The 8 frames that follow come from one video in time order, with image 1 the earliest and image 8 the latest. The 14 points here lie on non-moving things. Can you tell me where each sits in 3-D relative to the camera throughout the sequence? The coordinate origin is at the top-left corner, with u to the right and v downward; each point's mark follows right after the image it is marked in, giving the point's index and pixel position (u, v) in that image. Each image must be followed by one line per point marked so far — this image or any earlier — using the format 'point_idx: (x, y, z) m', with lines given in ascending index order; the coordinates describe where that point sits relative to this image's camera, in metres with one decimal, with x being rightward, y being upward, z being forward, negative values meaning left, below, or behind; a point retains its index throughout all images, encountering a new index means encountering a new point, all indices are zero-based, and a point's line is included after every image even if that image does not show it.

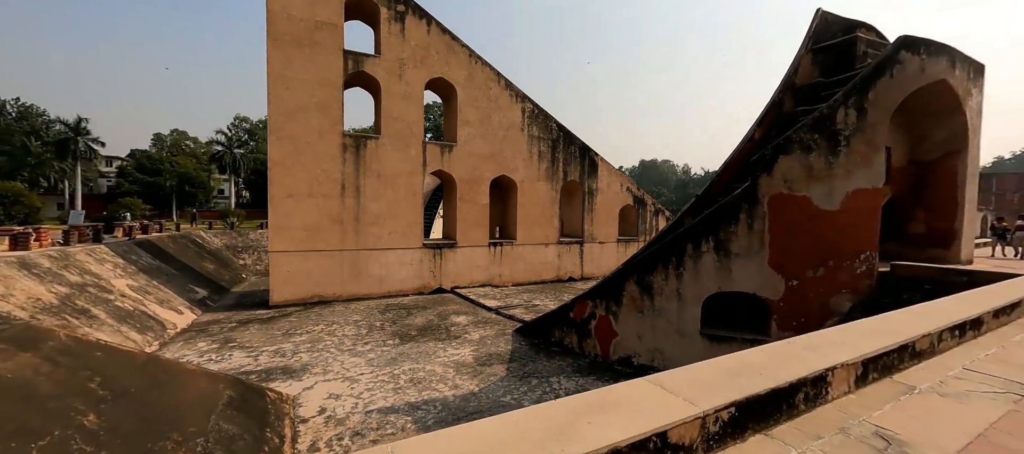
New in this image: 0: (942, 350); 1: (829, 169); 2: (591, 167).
0: (+2.3, -0.6, +1.9) m
1: (+3.9, +0.7, +4.5) m
2: (+2.7, +2.1, +12.6) m
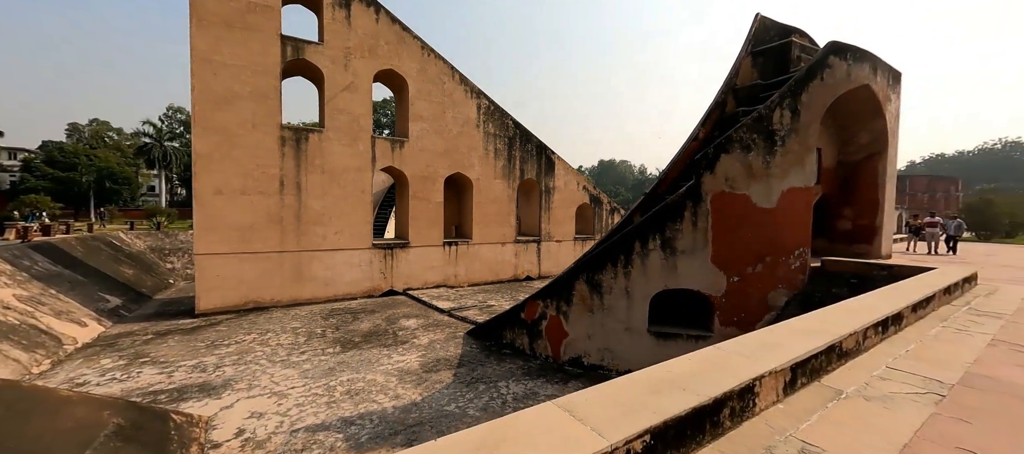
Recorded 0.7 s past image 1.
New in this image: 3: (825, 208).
0: (+1.8, -0.6, +1.9) m
1: (+3.2, +0.8, +4.7) m
2: (+1.2, +2.1, +12.6) m
3: (+5.2, +0.3, +6.1) m
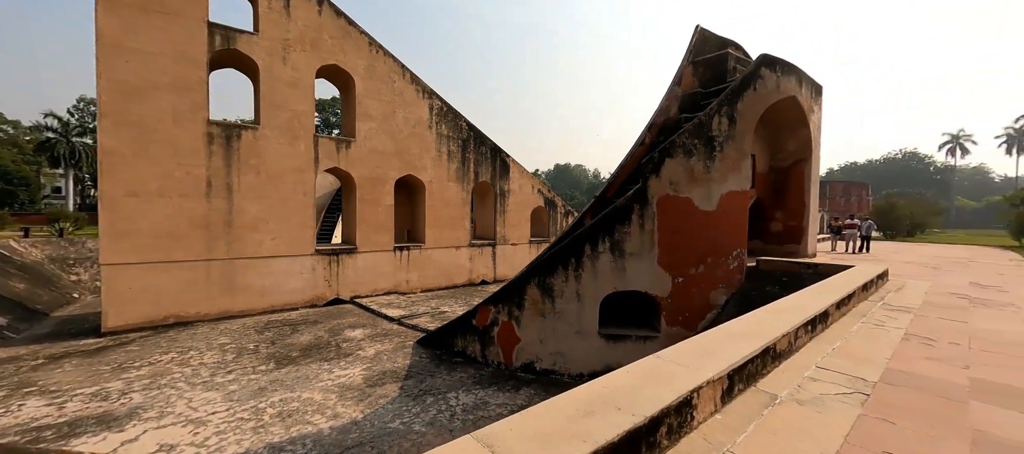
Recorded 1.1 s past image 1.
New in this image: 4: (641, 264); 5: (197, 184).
0: (+1.5, -0.6, +1.9) m
1: (+2.6, +0.7, +4.8) m
2: (-0.3, +2.0, +12.5) m
3: (+4.4, +0.3, +6.5) m
4: (+1.7, -0.5, +4.9) m
5: (-7.0, +1.0, +8.1) m
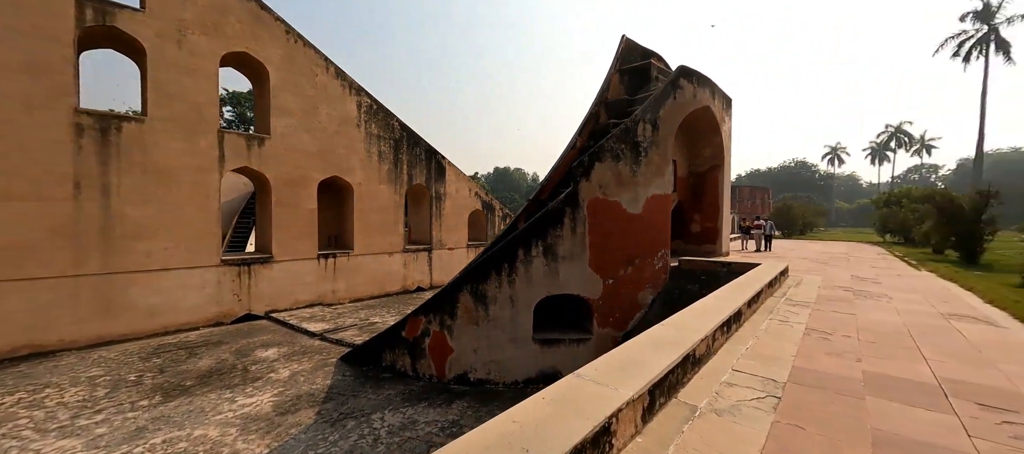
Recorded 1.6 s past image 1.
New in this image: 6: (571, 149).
0: (+1.1, -0.7, +1.9) m
1: (+1.6, +0.7, +5.0) m
2: (-2.4, +1.9, +12.1) m
3: (+3.2, +0.3, +6.9) m
4: (+0.8, -0.5, +4.9) m
5: (-8.4, +0.8, +6.7) m
6: (+0.9, +1.2, +5.5) m
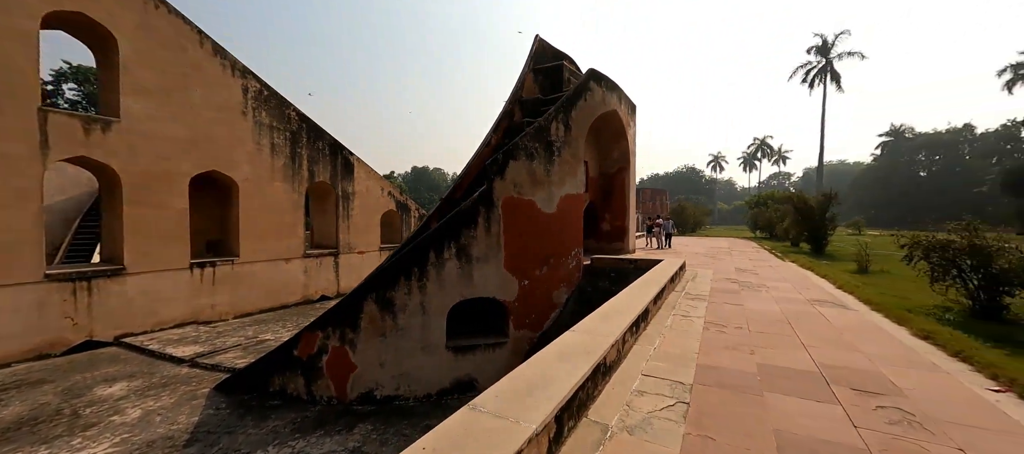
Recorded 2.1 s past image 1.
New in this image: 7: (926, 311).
0: (+0.6, -0.6, +1.9) m
1: (+0.5, +0.7, +5.0) m
2: (-5.1, +1.8, +11.1) m
3: (+1.6, +0.3, +7.1) m
4: (-0.3, -0.5, +4.7) m
5: (-9.7, +0.7, +4.5) m
6: (-0.4, +1.2, +5.3) m
7: (+3.3, -0.7, +2.9) m
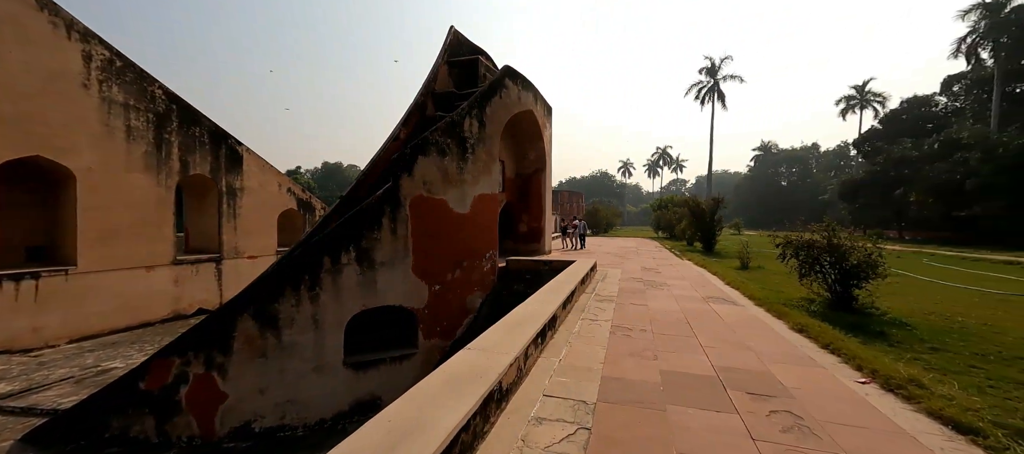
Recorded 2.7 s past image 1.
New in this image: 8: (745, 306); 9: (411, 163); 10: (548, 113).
0: (+0.1, -0.6, +1.7) m
1: (-0.7, +0.7, +4.7) m
2: (-7.3, +1.8, +9.5) m
3: (0.0, +0.3, +7.0) m
4: (-1.4, -0.6, +4.3) m
5: (-10.5, +0.7, +2.2) m
6: (-1.6, +1.2, +4.9) m
7: (+2.5, -0.7, +3.2) m
8: (+1.9, -0.6, +2.9) m
9: (-1.2, +0.7, +4.2) m
10: (+0.7, +2.1, +6.9) m
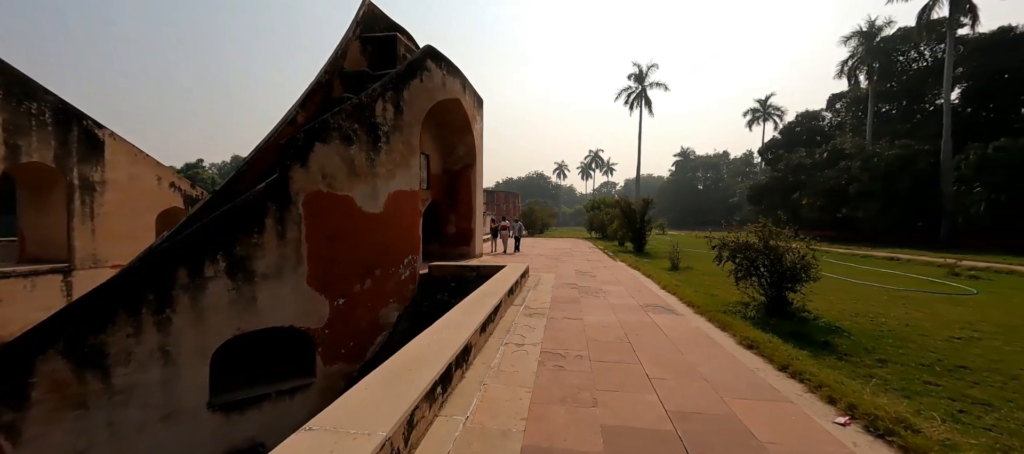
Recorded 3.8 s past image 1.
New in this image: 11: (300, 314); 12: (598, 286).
0: (-0.3, -0.7, +1.1) m
1: (-1.5, +0.7, +4.0) m
2: (-8.9, +1.8, +7.6) m
3: (-1.3, +0.2, +6.4) m
4: (-2.2, -0.6, +3.4) m
5: (-10.8, +0.6, -0.1) m
6: (-2.5, +1.1, +4.0) m
7: (+1.8, -0.7, +3.1) m
8: (+1.3, -0.6, +2.7) m
9: (-2.0, +0.7, +3.4) m
10: (-0.6, +2.1, +6.4) m
11: (-2.0, -0.8, +3.5) m
12: (+0.9, -0.6, +3.9) m
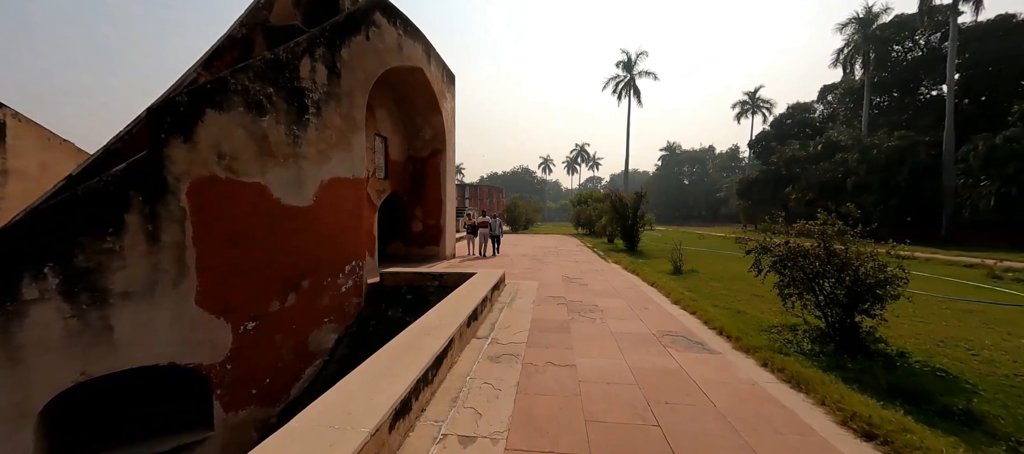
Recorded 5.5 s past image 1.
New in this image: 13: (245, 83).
0: (-0.4, -0.7, +0.2) m
1: (-1.8, +0.7, +3.0) m
2: (-9.3, +1.8, +6.3) m
3: (-1.7, +0.3, +5.4) m
4: (-2.4, -0.6, +2.5) m
5: (-10.9, +0.6, -1.5) m
6: (-2.7, +1.2, +3.0) m
7: (+1.6, -0.7, +2.2) m
8: (+1.1, -0.6, +1.8) m
9: (-2.2, +0.7, +2.5) m
10: (-0.9, +2.2, +5.4) m
11: (-2.3, -0.8, +2.6) m
12: (+0.7, -0.6, +3.1) m
13: (-2.0, +1.1, +2.7) m
